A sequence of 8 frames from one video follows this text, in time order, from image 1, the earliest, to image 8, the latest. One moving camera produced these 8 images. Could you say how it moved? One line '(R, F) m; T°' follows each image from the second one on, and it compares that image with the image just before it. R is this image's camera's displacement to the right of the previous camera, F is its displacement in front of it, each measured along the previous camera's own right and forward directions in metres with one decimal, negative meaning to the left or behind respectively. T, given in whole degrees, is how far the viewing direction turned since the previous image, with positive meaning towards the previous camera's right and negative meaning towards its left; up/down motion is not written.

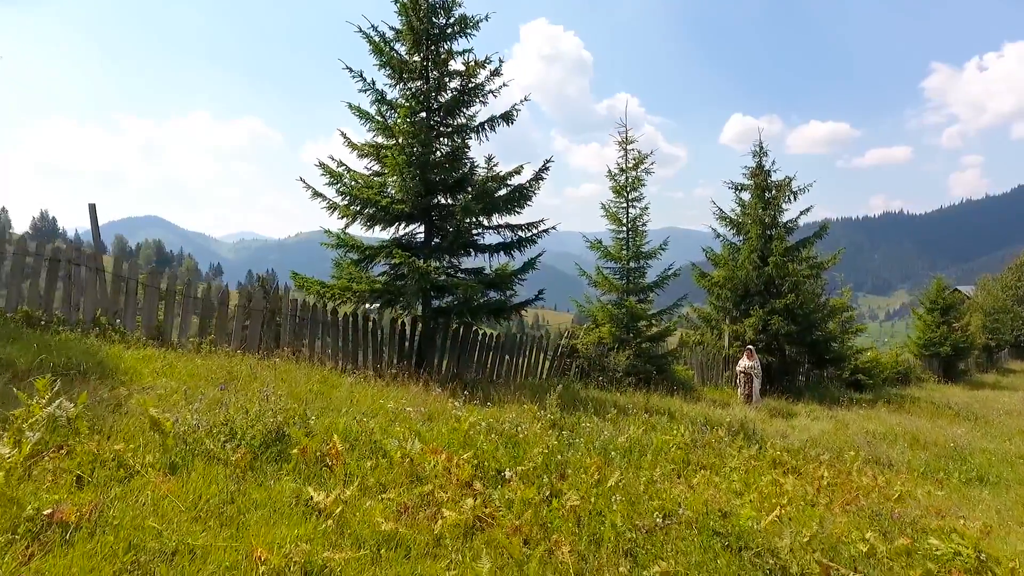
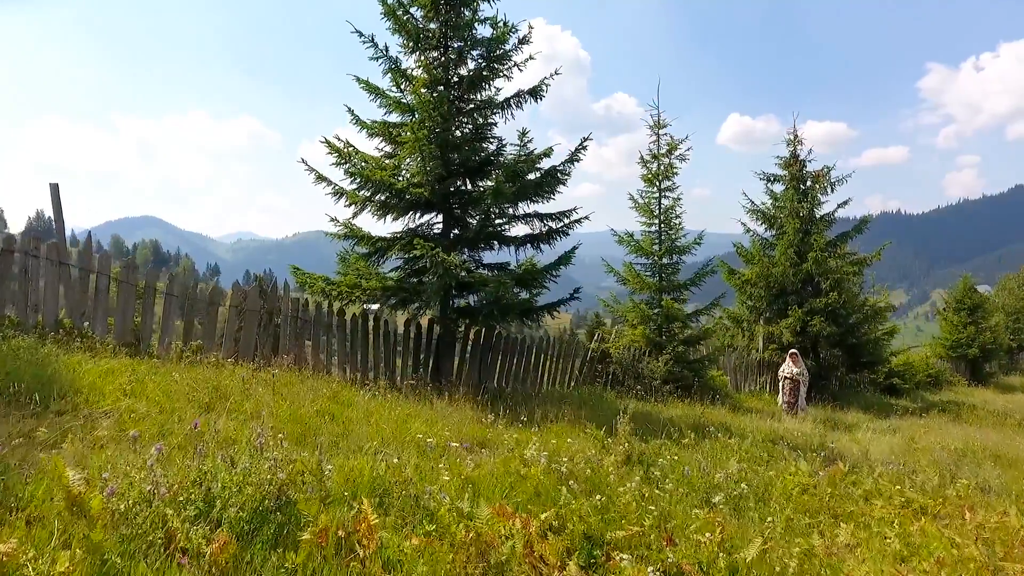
(-0.5, +1.2) m; 0°
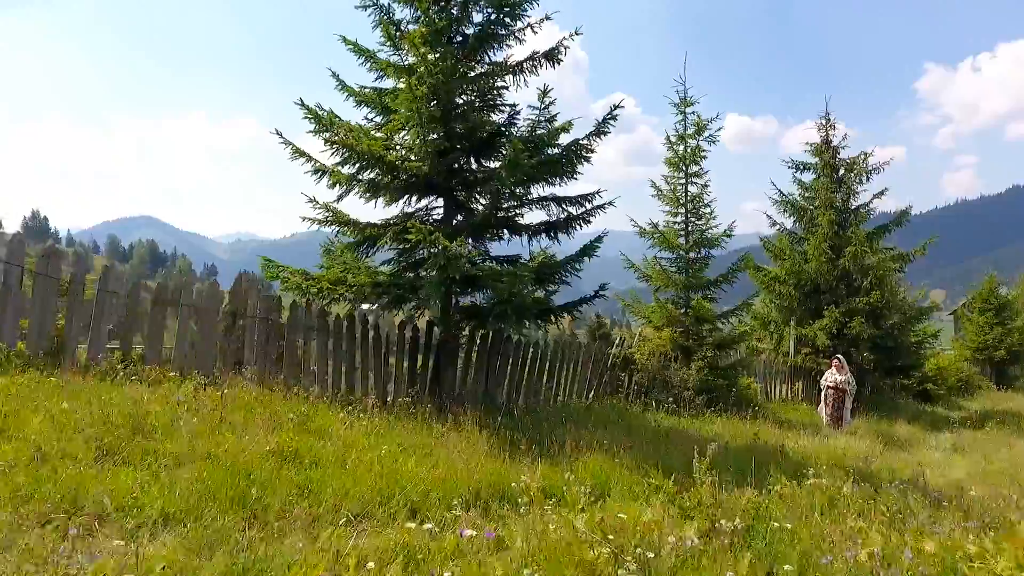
(-0.2, +1.3) m; 0°
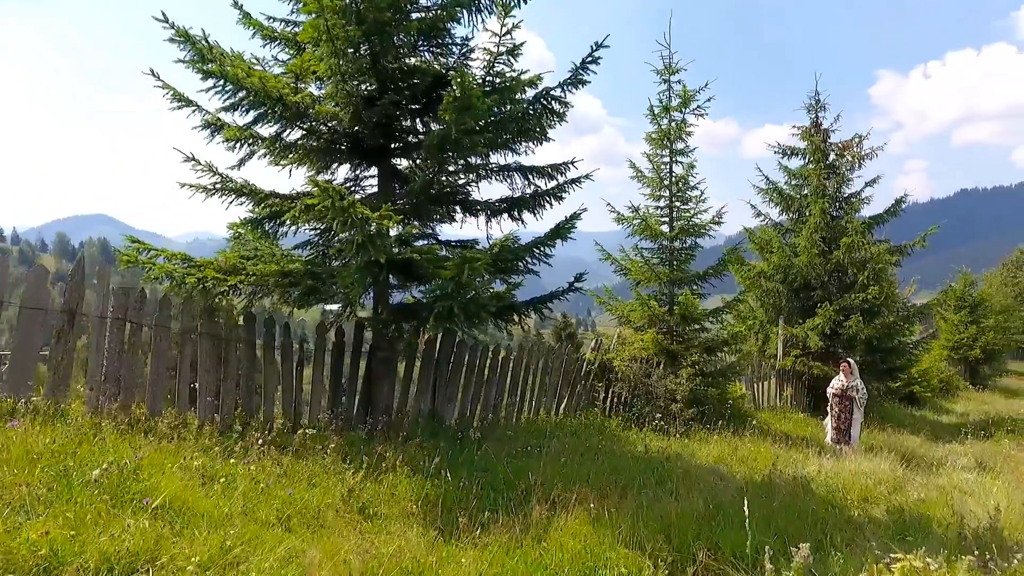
(+0.1, +1.6) m; +3°
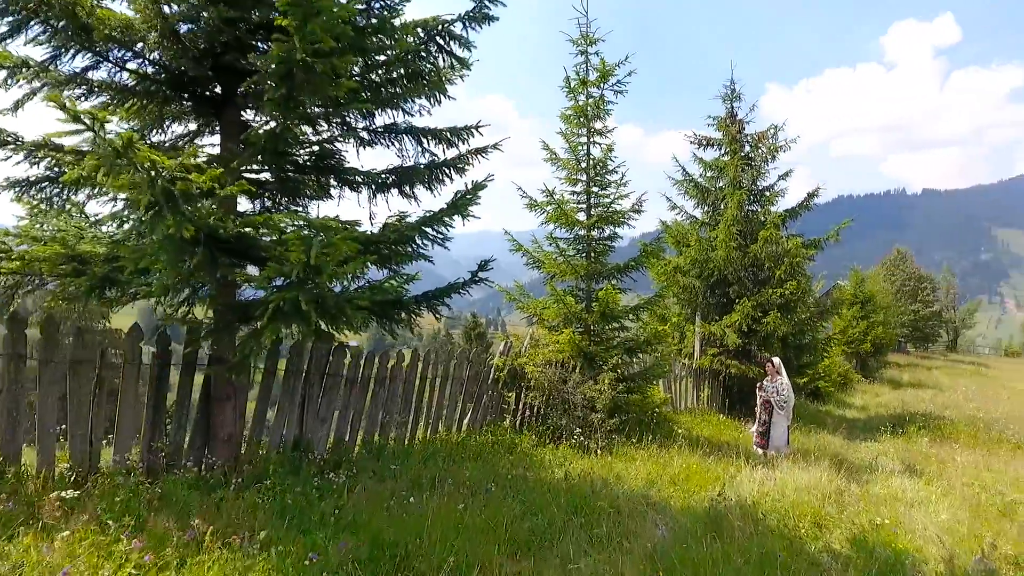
(+0.2, +1.2) m; +8°
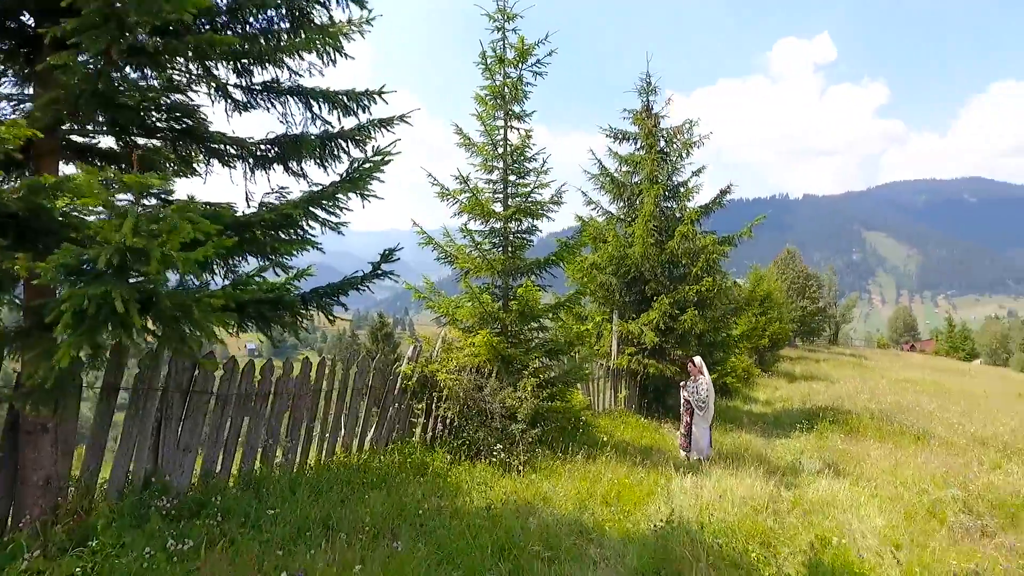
(0.0, +0.8) m; +8°
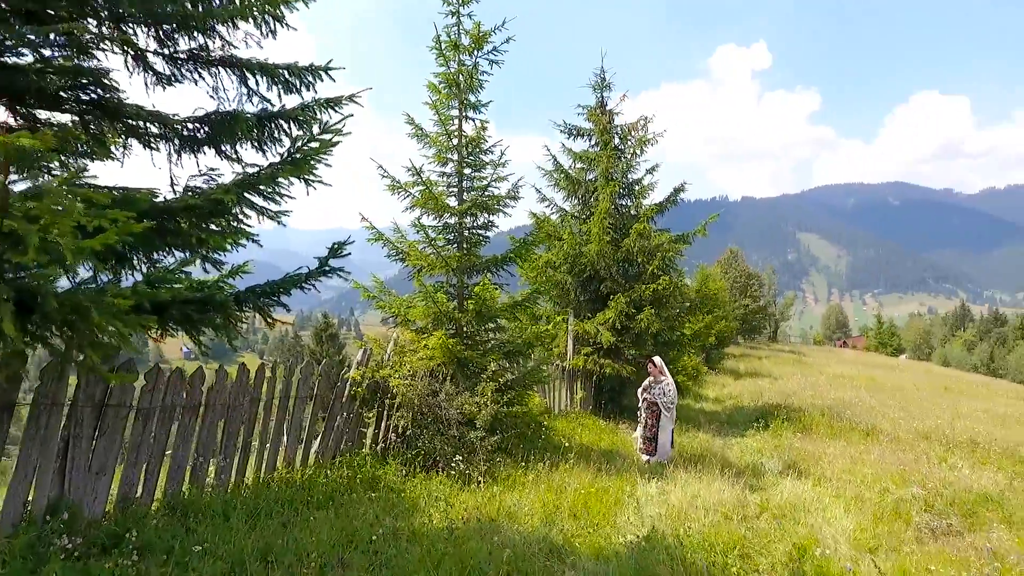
(-0.1, +0.4) m; +5°
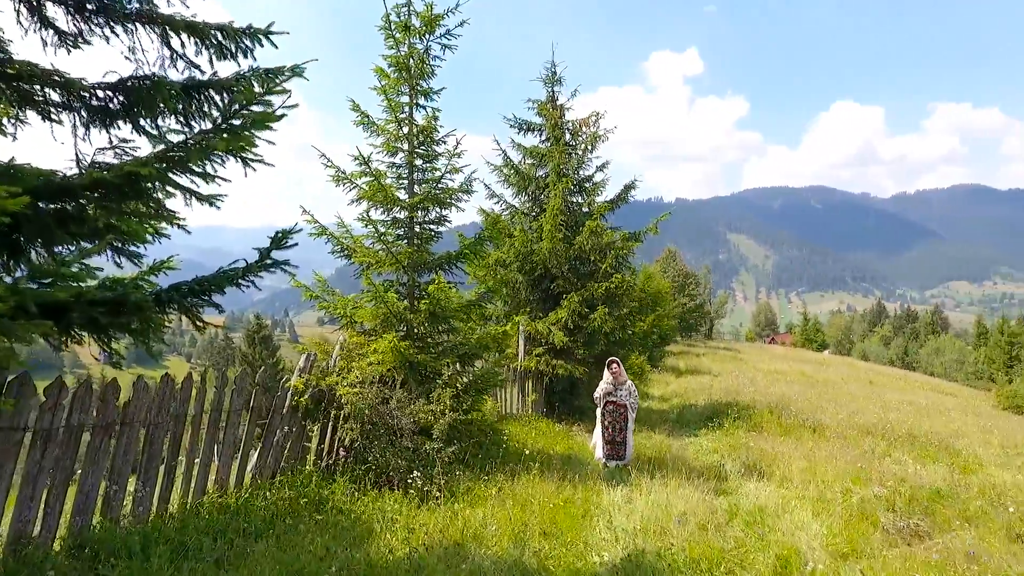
(-0.2, +0.4) m; +5°
